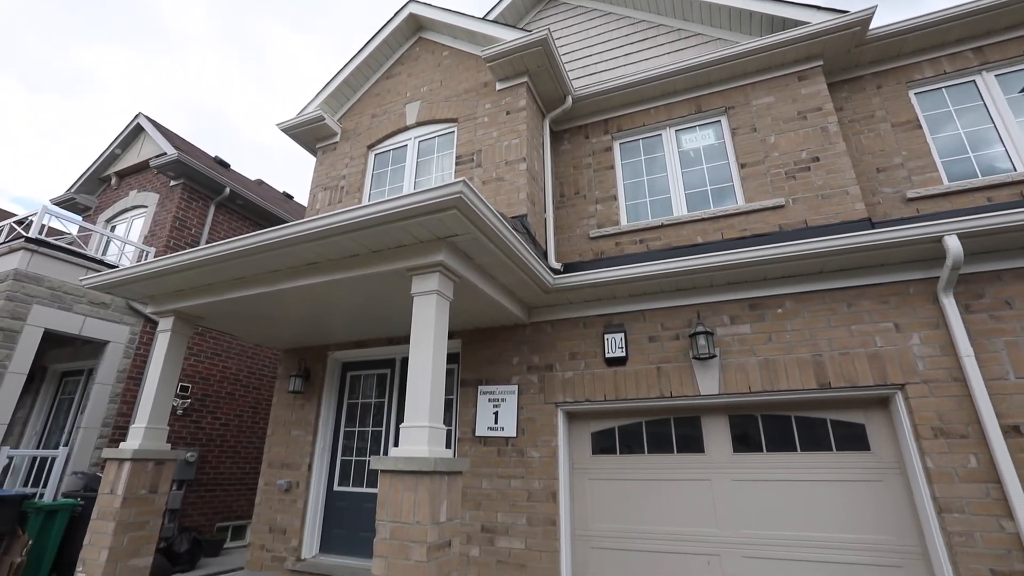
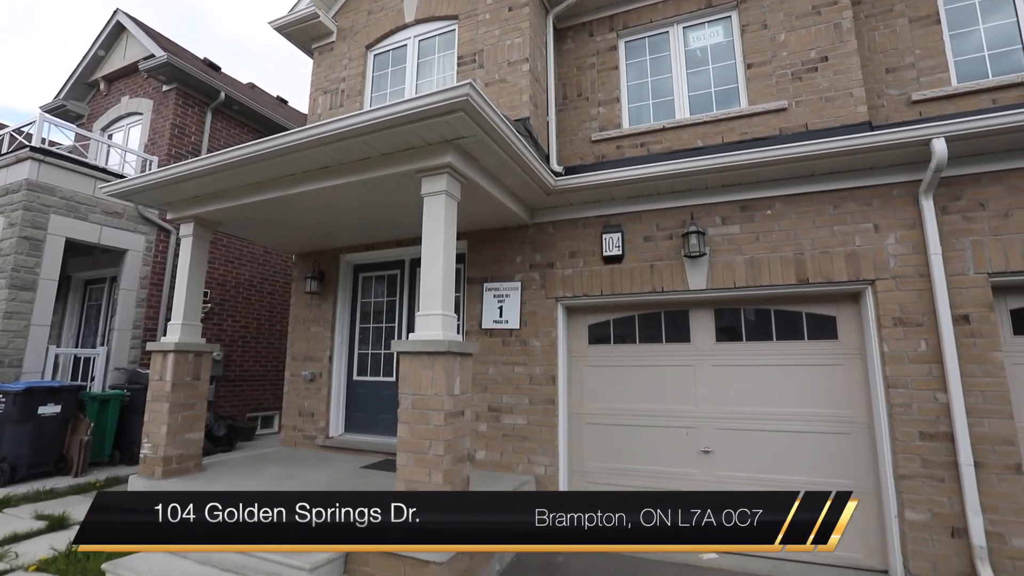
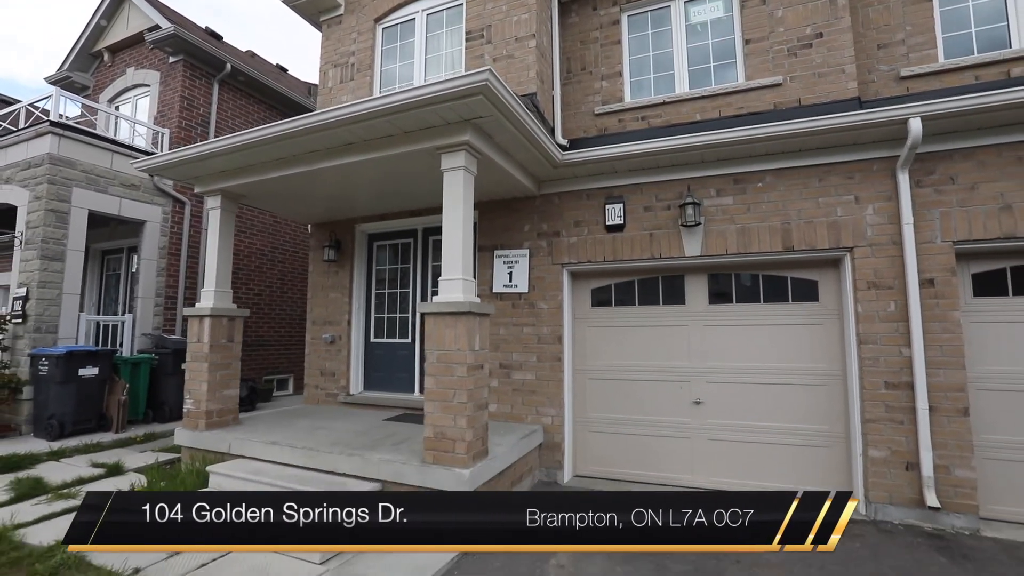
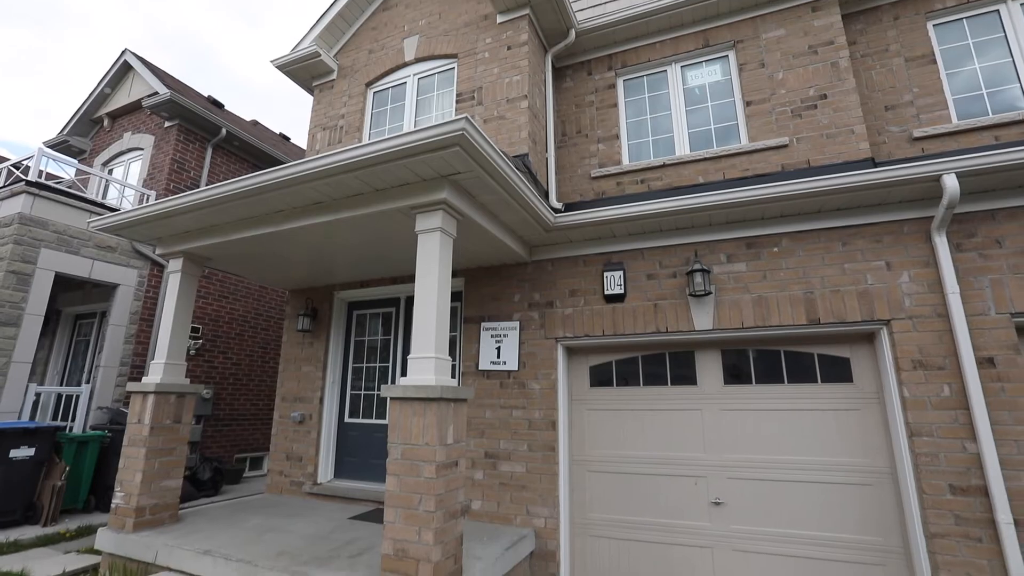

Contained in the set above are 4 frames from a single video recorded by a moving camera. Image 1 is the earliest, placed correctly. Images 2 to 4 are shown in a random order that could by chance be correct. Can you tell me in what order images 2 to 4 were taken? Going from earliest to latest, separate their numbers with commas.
4, 2, 3
